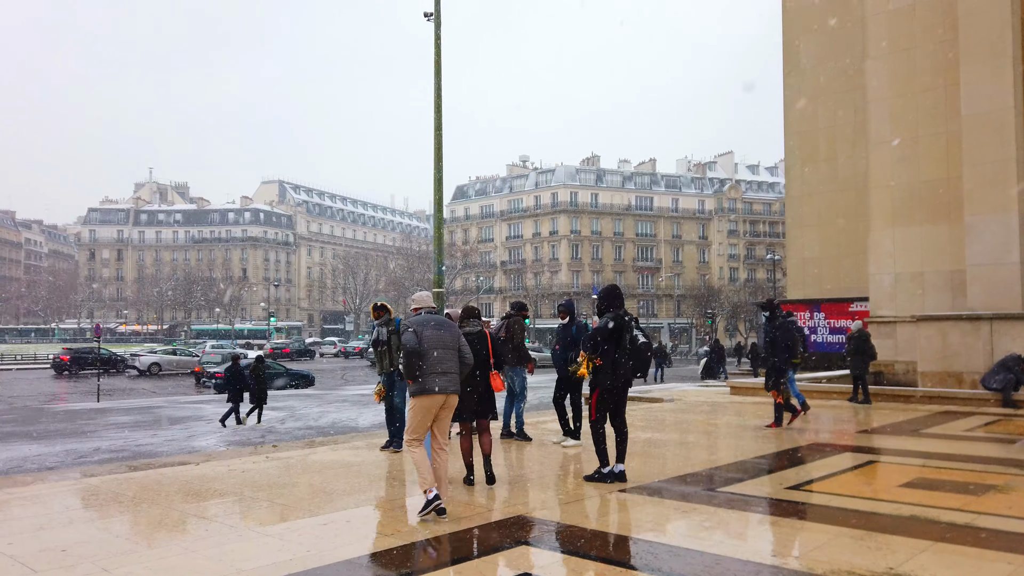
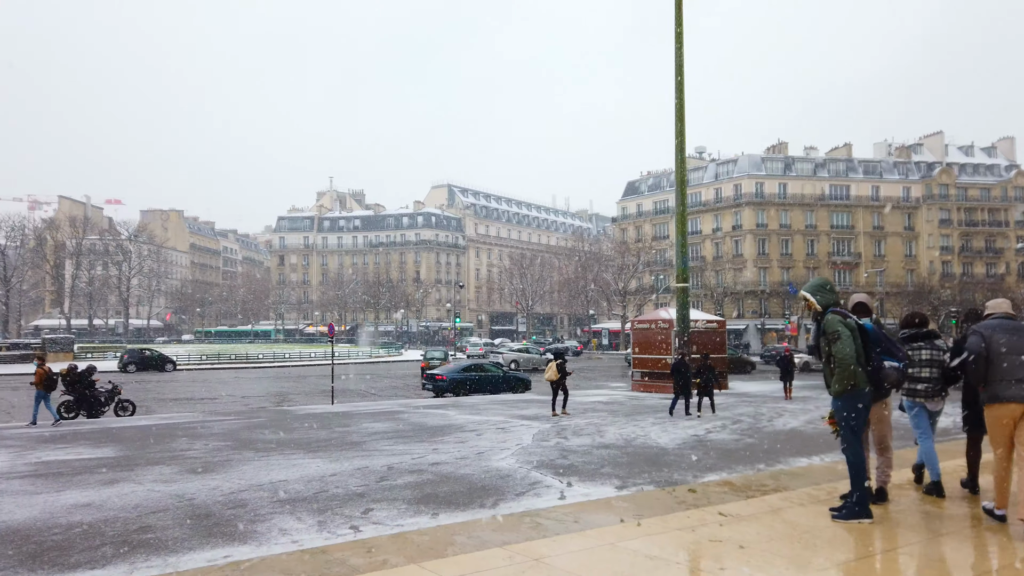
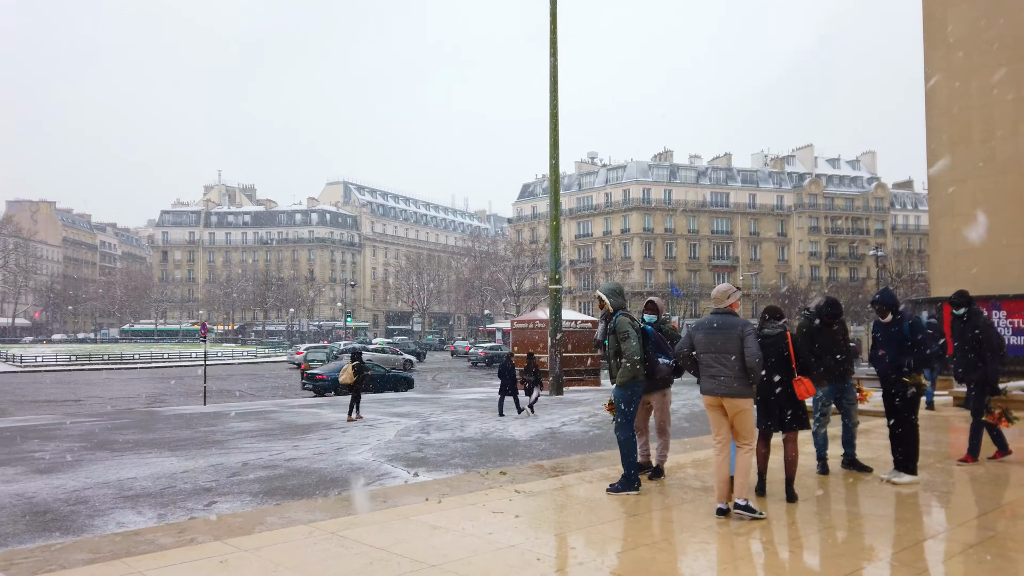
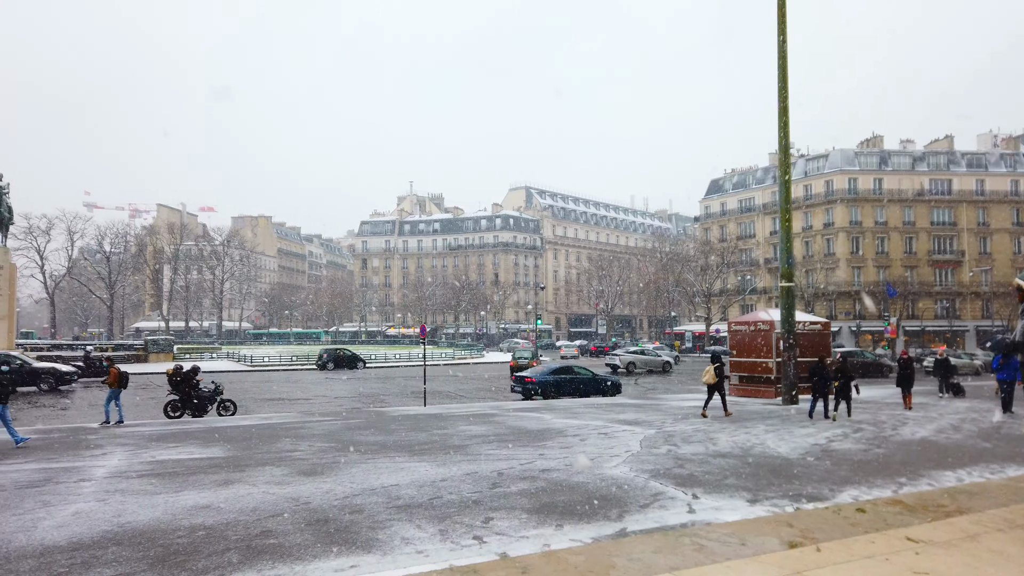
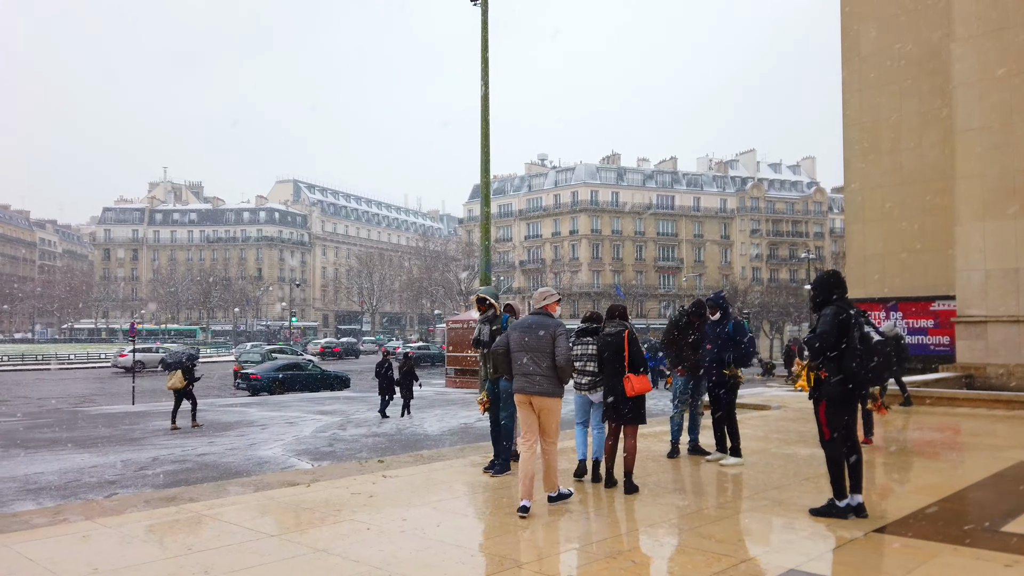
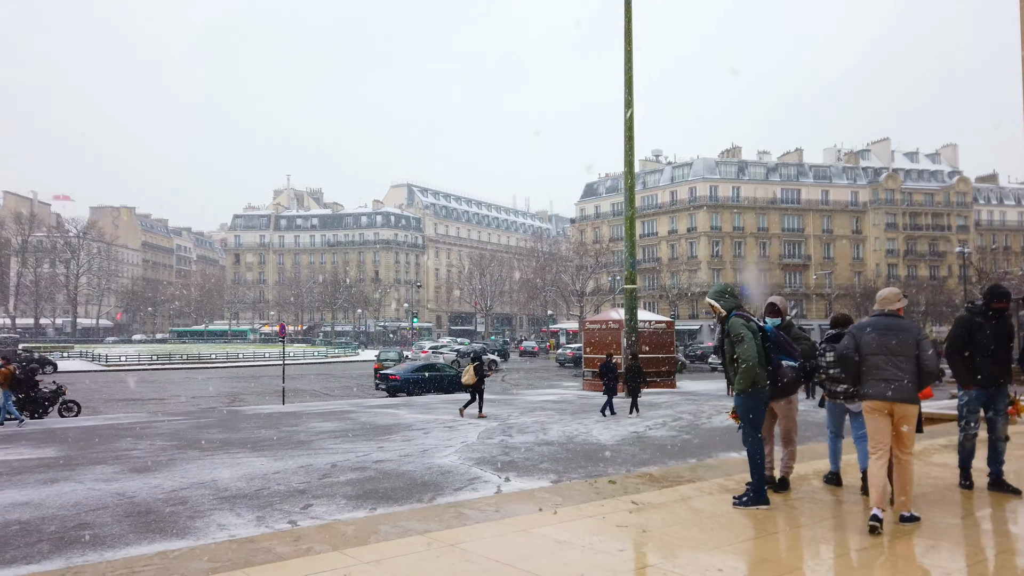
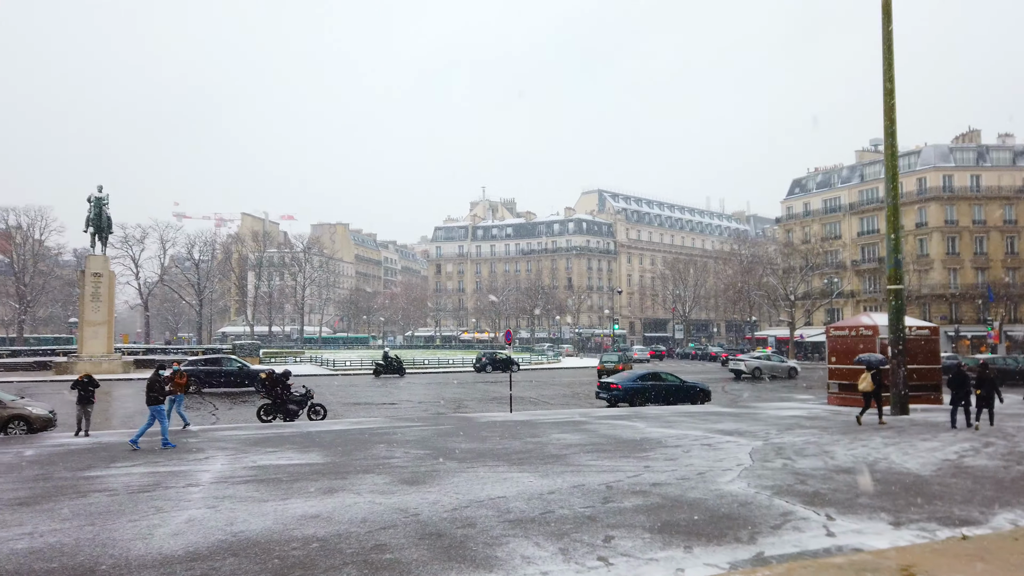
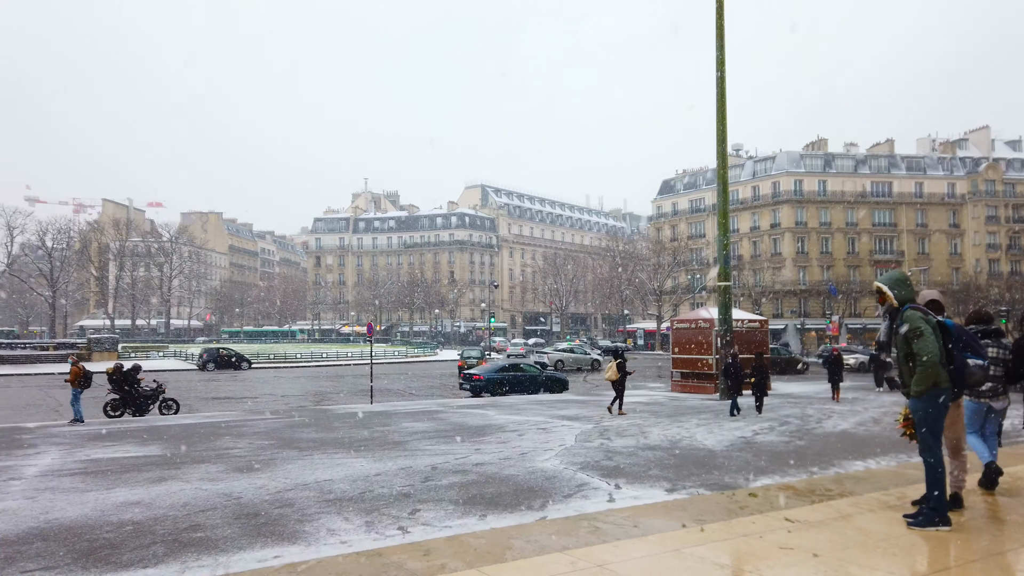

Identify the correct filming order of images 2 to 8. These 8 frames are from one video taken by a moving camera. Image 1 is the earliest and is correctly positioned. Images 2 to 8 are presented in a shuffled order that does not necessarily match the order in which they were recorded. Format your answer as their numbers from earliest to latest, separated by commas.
5, 3, 6, 2, 8, 4, 7
